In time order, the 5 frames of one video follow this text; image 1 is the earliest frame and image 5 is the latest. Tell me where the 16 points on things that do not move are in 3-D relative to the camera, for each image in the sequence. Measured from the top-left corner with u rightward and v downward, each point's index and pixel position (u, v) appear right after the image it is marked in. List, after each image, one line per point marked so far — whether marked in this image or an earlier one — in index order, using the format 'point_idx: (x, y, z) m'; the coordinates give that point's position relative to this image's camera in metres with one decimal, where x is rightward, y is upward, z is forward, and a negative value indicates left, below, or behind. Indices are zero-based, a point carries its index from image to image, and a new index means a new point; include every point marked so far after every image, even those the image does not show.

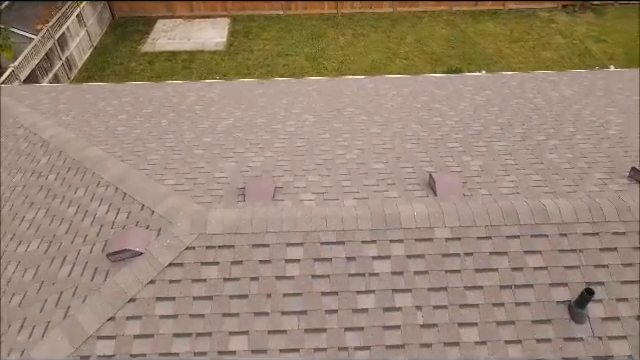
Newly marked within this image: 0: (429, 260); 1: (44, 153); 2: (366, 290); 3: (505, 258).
0: (+1.3, -1.0, +5.7) m
1: (-5.1, +0.5, +8.6) m
2: (+0.6, -1.3, +5.5) m
3: (+2.3, -1.0, +5.7) m
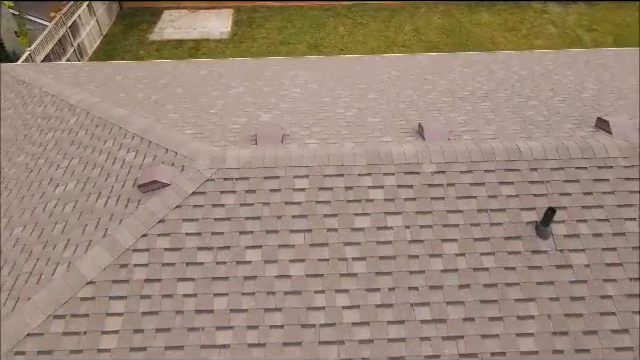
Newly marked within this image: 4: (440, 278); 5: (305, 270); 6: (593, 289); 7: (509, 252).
0: (+1.4, -0.1, +6.6) m
1: (-5.1, +1.4, +9.5) m
2: (+0.6, -0.5, +6.4) m
3: (+2.3, -0.1, +6.6) m
4: (+1.5, -1.3, +6.0) m
5: (-0.2, -1.2, +6.0) m
6: (+3.5, -1.4, +5.9) m
7: (+2.5, -1.0, +6.2) m
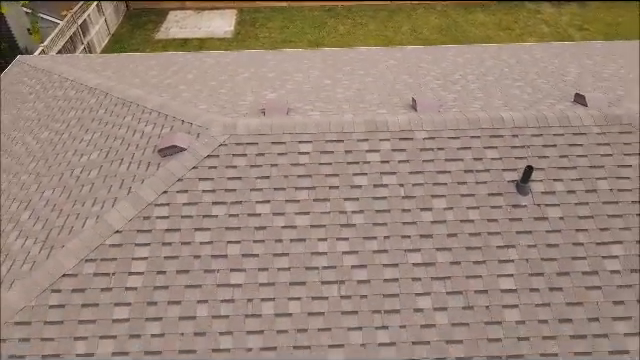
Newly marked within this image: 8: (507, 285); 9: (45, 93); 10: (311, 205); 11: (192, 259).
0: (+1.4, +0.4, +7.3) m
1: (-5.0, +1.9, +10.3) m
2: (+0.6, +0.1, +7.2) m
3: (+2.4, +0.5, +7.3) m
4: (+1.6, -0.7, +6.7) m
5: (-0.2, -0.6, +6.7) m
6: (+3.5, -0.8, +6.6) m
7: (+2.6, -0.4, +6.9) m
8: (+2.5, -1.4, +6.3) m
9: (-6.8, +2.1, +11.4) m
10: (-0.1, -0.4, +6.9) m
11: (-1.8, -1.1, +6.4) m
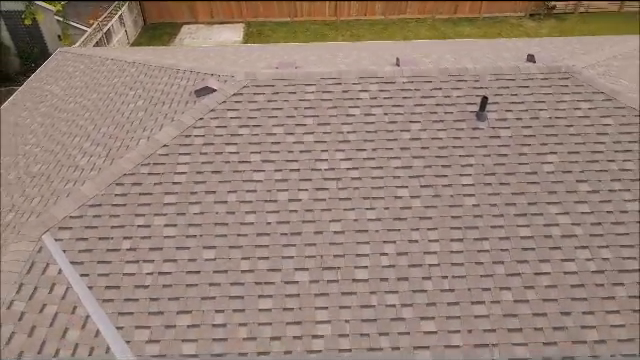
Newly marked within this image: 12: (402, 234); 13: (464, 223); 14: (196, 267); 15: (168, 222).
0: (+1.5, +1.8, +9.3) m
1: (-5.0, +3.0, +12.3) m
2: (+0.7, +1.5, +9.1) m
3: (+2.4, +1.8, +9.3) m
4: (+1.6, +0.7, +8.6) m
5: (-0.1, +0.8, +8.7) m
6: (+3.6, +0.6, +8.5) m
7: (+2.6, +1.0, +8.8) m
8: (+2.6, 0.0, +8.1) m
9: (-6.7, +3.2, +13.5) m
10: (-0.1, +1.0, +8.8) m
11: (-1.8, +0.3, +8.3) m
12: (+1.3, -0.9, +7.6) m
13: (+2.4, -0.7, +7.7) m
14: (-2.0, -1.4, +7.3) m
15: (-2.5, -0.7, +7.7) m
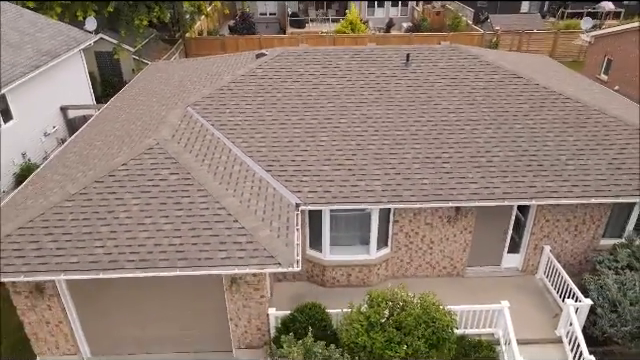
0: (+1.6, +4.7, +17.5) m
1: (-4.9, +5.4, +20.7) m
2: (+0.8, +4.4, +17.3) m
3: (+2.5, +4.7, +17.5) m
4: (+1.7, +3.8, +16.6) m
5: (0.0, +3.8, +16.7) m
6: (+3.7, +3.6, +16.5) m
7: (+2.7, +4.0, +16.9) m
8: (+2.7, +3.1, +16.0) m
9: (-6.6, +5.4, +21.8) m
10: (0.0, +4.0, +16.9) m
11: (-1.7, +3.4, +16.3) m
12: (+1.4, +2.4, +15.3) m
13: (+2.5, +2.5, +15.4) m
14: (-1.9, +2.0, +14.9) m
15: (-2.4, +2.6, +15.5) m
